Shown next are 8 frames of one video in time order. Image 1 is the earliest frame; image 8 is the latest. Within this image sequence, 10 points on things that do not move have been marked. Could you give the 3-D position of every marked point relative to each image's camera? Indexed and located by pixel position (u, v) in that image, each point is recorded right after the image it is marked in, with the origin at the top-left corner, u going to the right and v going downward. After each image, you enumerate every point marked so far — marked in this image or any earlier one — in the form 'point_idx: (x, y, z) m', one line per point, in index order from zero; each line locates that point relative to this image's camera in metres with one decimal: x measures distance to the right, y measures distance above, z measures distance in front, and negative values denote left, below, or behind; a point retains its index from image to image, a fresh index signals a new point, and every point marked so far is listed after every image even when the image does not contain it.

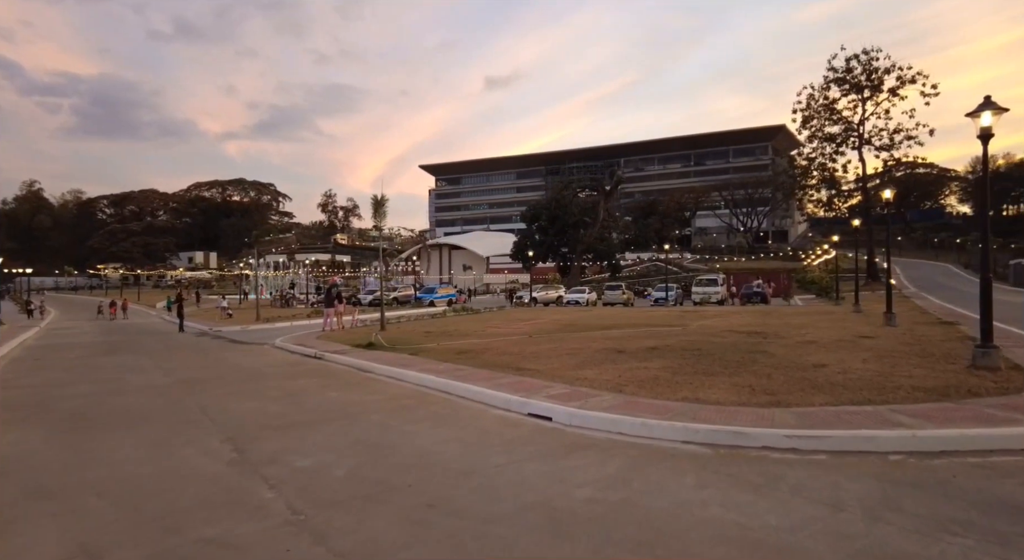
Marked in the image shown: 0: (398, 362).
0: (-2.9, -2.1, +14.6) m
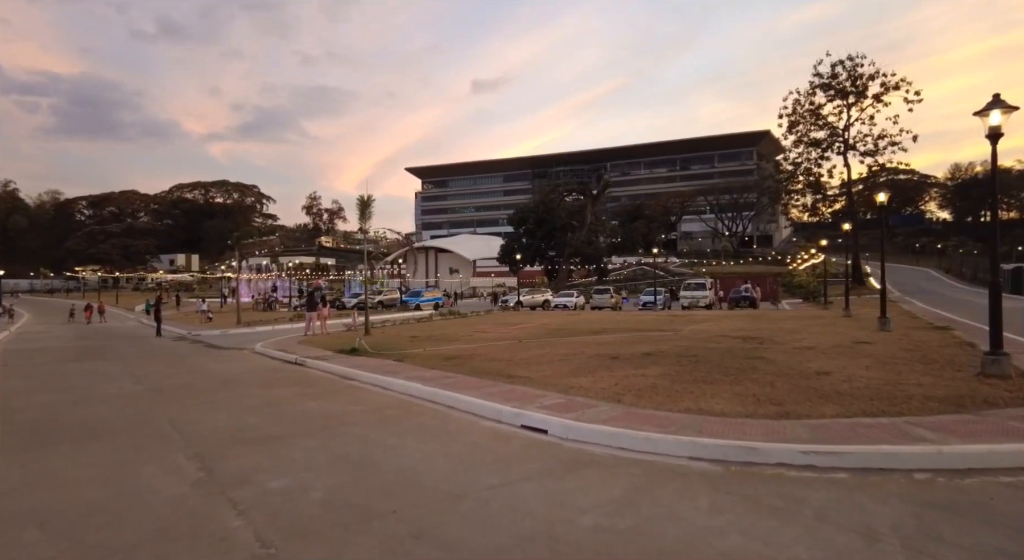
0: (-3.2, -2.2, +14.0) m
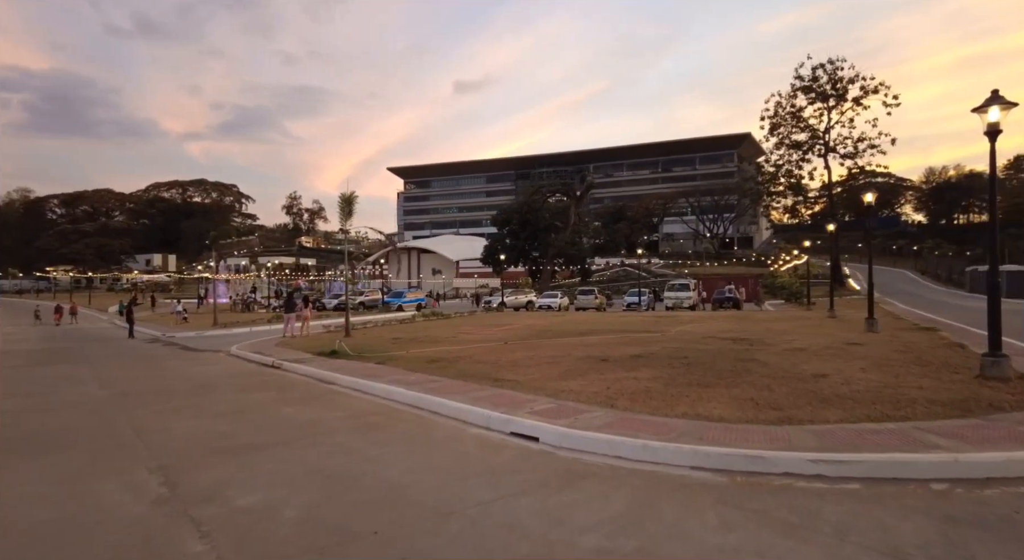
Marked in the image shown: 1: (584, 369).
0: (-3.5, -2.2, +13.5) m
1: (+1.5, -1.9, +11.9) m
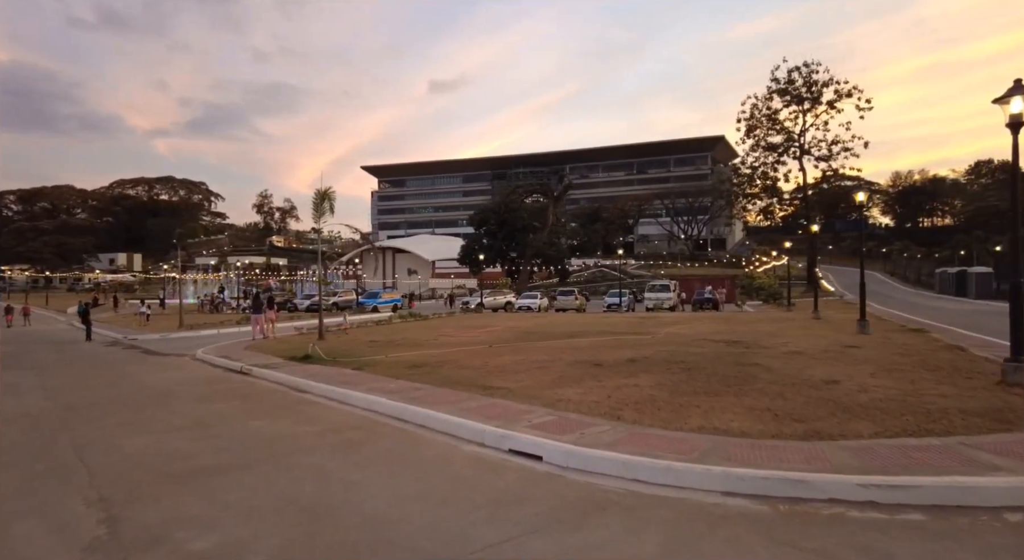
0: (-3.8, -2.2, +12.5) m
1: (+1.3, -1.9, +11.1) m
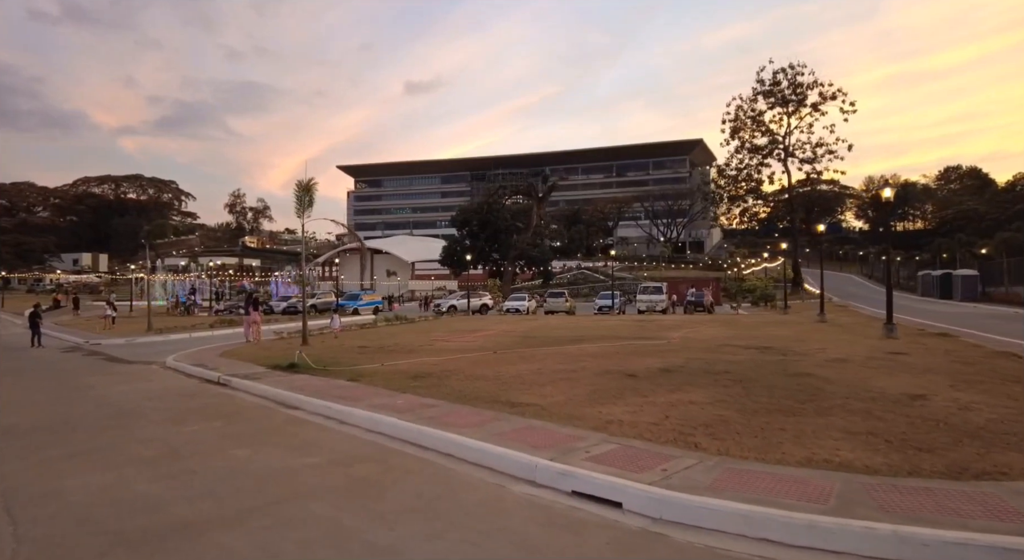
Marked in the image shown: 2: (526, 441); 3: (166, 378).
0: (-3.4, -2.1, +10.9) m
1: (+1.8, -1.9, +9.7) m
2: (+0.2, -2.0, +6.9) m
3: (-8.9, -2.5, +14.6) m
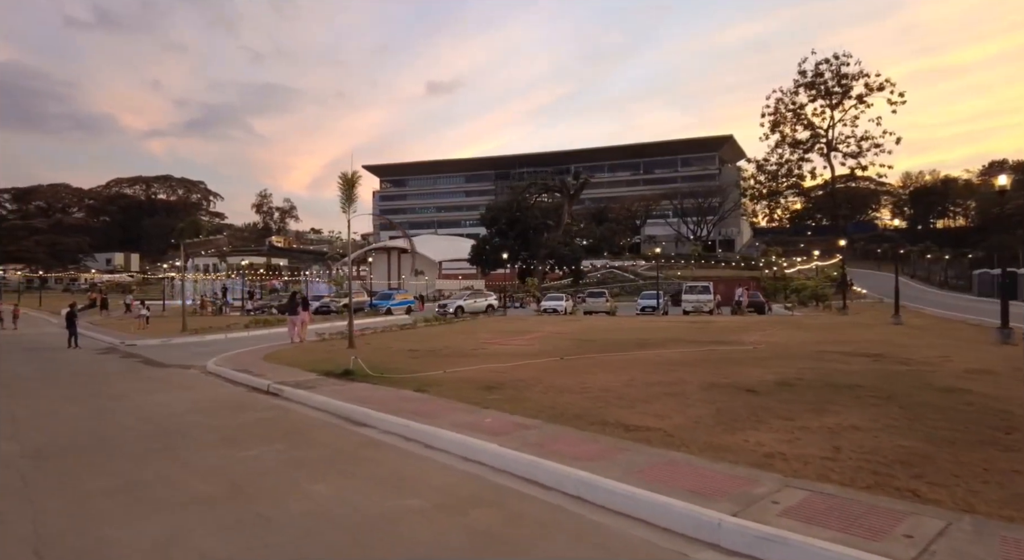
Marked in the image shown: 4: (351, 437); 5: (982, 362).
0: (-1.8, -2.1, +9.5) m
1: (+3.3, -1.8, +8.2) m
2: (+1.6, -1.9, +5.5) m
3: (-7.2, -2.5, +13.5) m
4: (-2.3, -2.2, +8.1) m
5: (+9.6, -1.7, +11.7) m
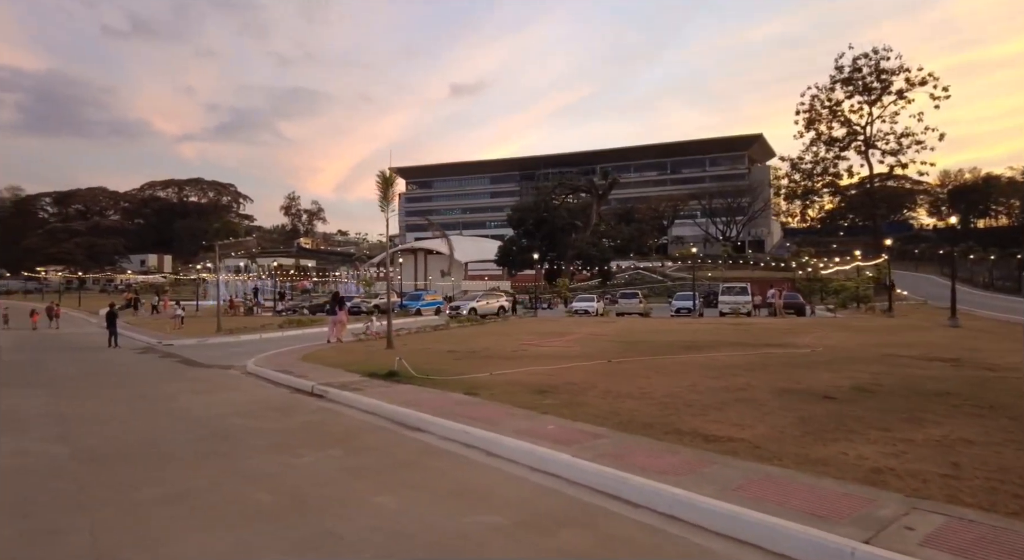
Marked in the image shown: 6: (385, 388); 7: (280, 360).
0: (-0.8, -2.1, +9.1) m
1: (+4.2, -1.8, +7.6) m
2: (+2.4, -1.9, +4.9) m
3: (-6.1, -2.5, +13.3) m
4: (-1.4, -2.2, +7.7) m
5: (+10.6, -1.7, +10.8) m
6: (-2.5, -2.2, +11.3) m
7: (-7.2, -2.5, +17.7) m
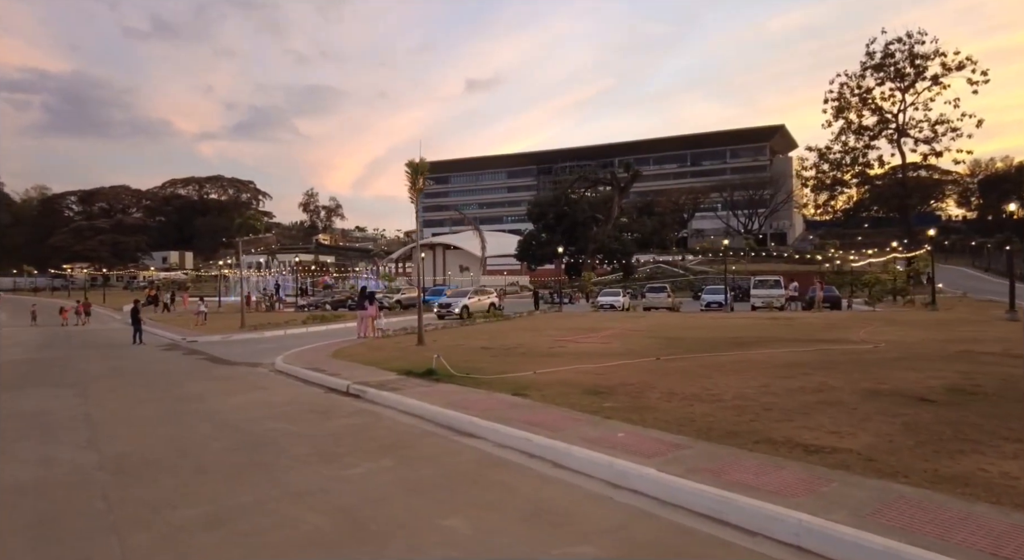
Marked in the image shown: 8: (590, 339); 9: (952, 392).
0: (0.0, -2.0, +8.4) m
1: (+5.0, -1.7, +6.7) m
2: (+3.1, -1.8, +4.0) m
3: (-5.1, -2.4, +12.7) m
4: (-0.6, -2.1, +6.9) m
5: (+11.5, -1.5, +9.7) m
6: (-1.6, -2.0, +10.6) m
7: (-6.2, -2.3, +17.1) m
8: (+2.5, -2.0, +19.6) m
9: (+6.4, -1.6, +8.4) m
